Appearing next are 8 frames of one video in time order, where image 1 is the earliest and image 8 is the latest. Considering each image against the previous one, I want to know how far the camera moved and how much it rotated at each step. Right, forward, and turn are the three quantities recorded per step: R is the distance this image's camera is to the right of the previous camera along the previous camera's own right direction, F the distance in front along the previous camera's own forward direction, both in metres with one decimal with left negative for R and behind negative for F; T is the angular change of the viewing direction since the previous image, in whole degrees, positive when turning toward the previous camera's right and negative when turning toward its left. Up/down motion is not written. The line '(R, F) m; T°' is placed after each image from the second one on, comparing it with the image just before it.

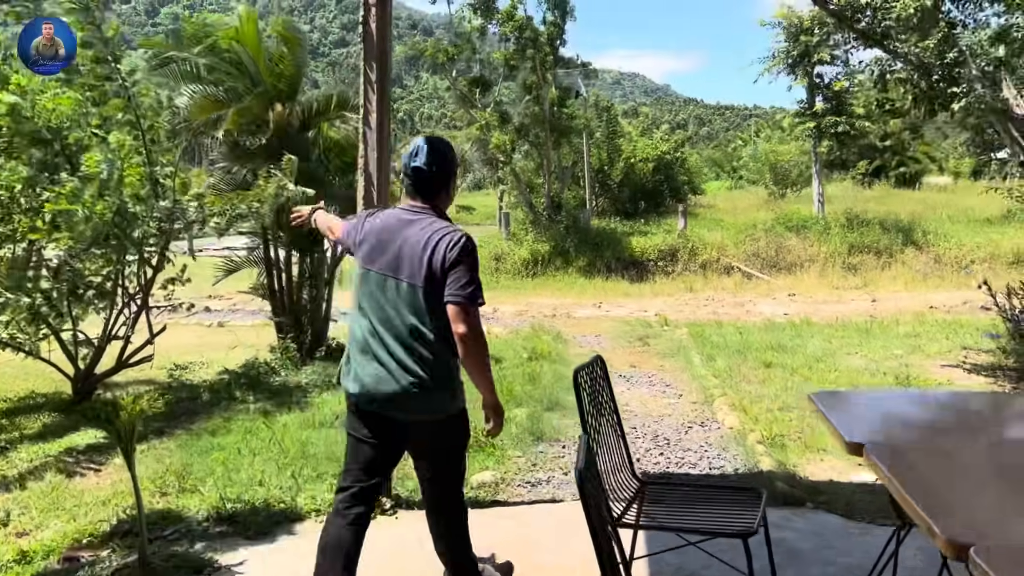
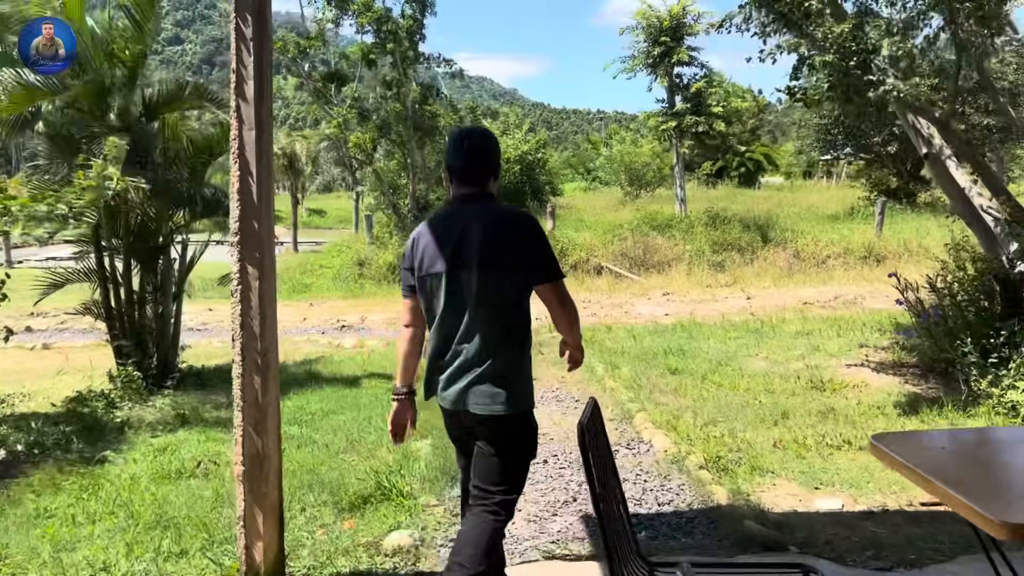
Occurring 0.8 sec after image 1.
(-0.3, +0.8) m; +10°
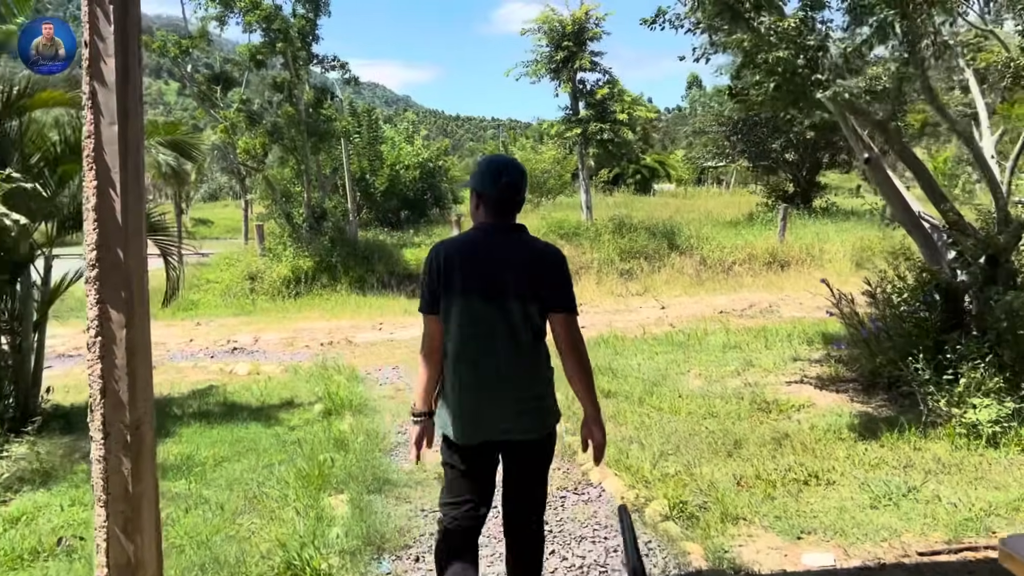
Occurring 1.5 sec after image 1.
(-0.2, +0.7) m; +7°
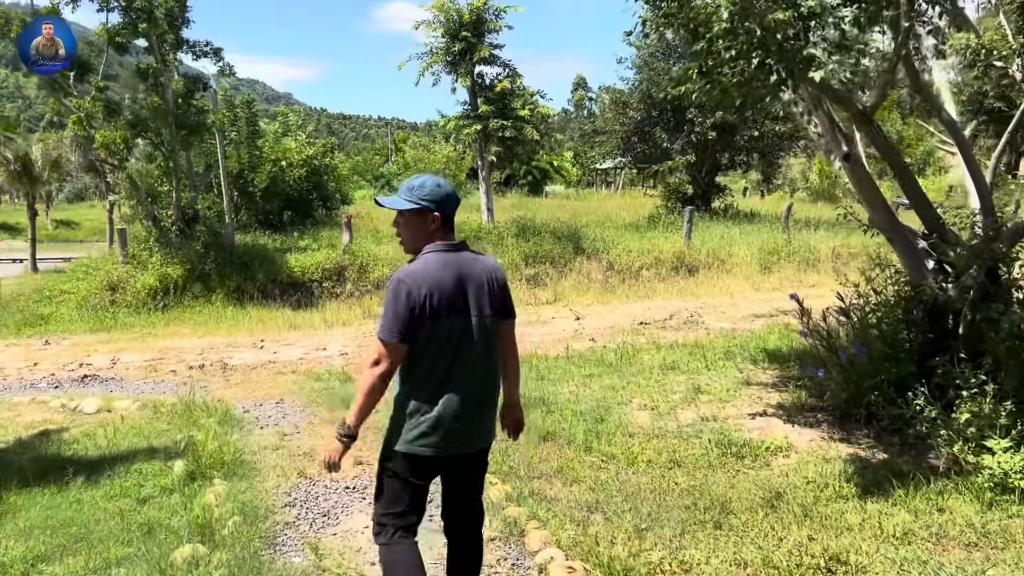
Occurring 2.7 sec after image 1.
(-0.2, +1.2) m; +7°
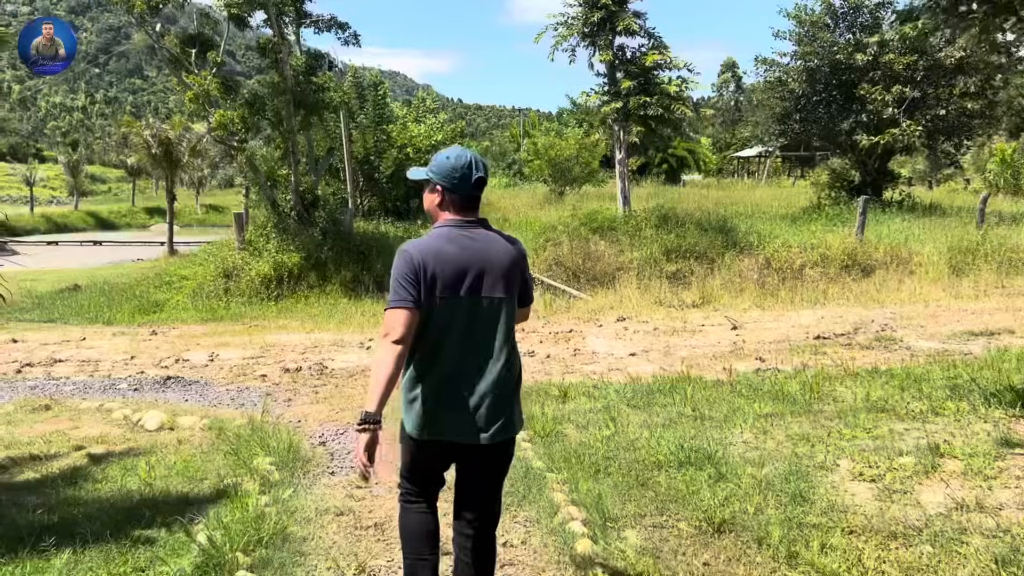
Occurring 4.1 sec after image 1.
(-0.1, +1.7) m; -9°
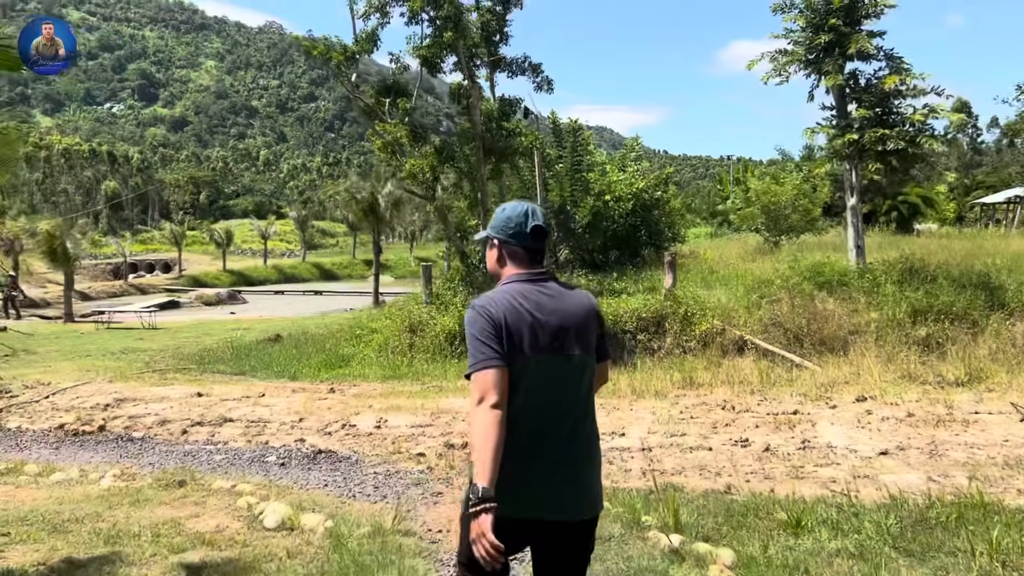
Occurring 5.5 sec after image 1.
(0.0, +1.5) m; -14°
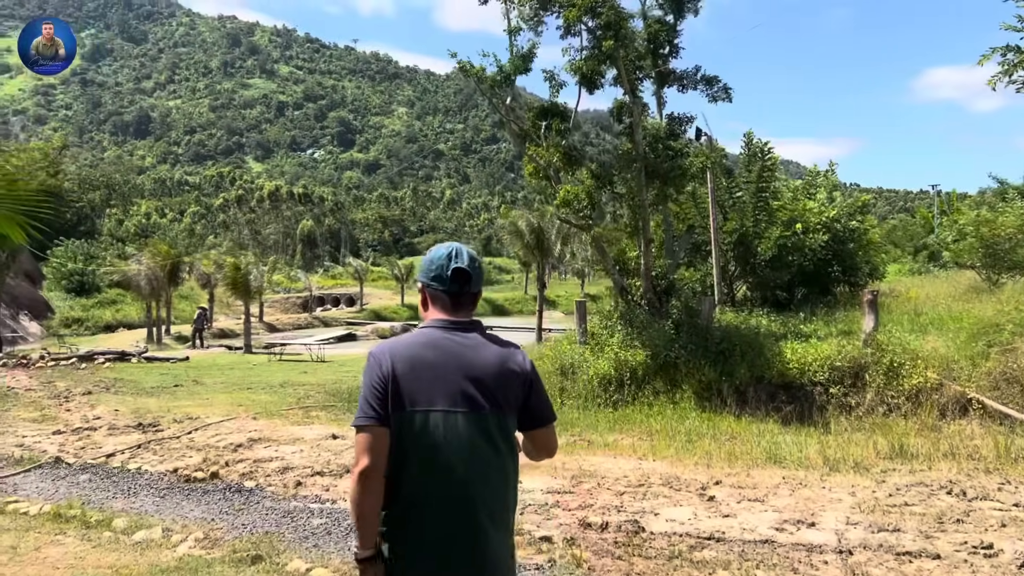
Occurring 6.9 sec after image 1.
(+0.2, +1.4) m; -12°
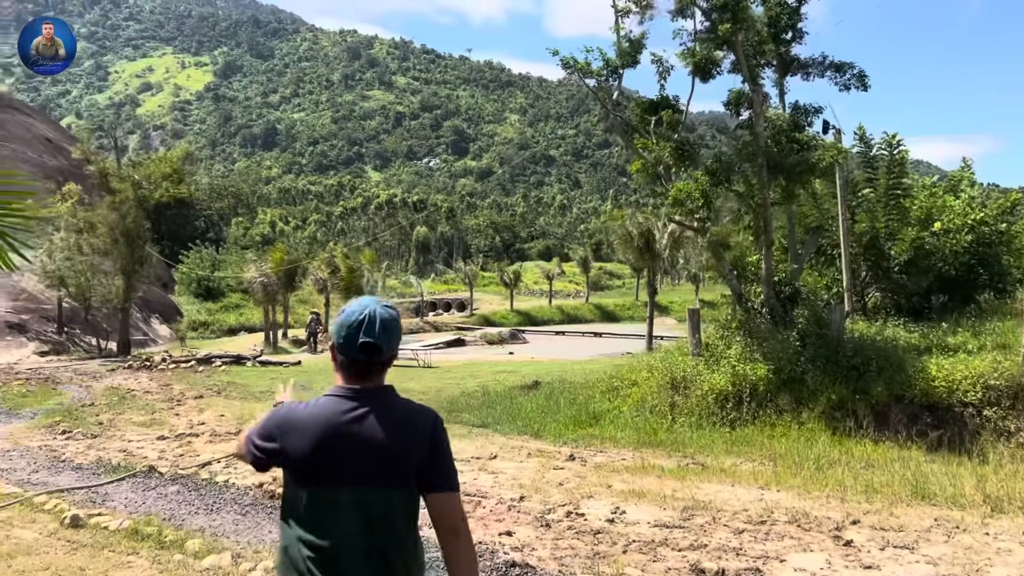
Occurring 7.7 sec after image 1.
(+0.1, +0.7) m; -7°
